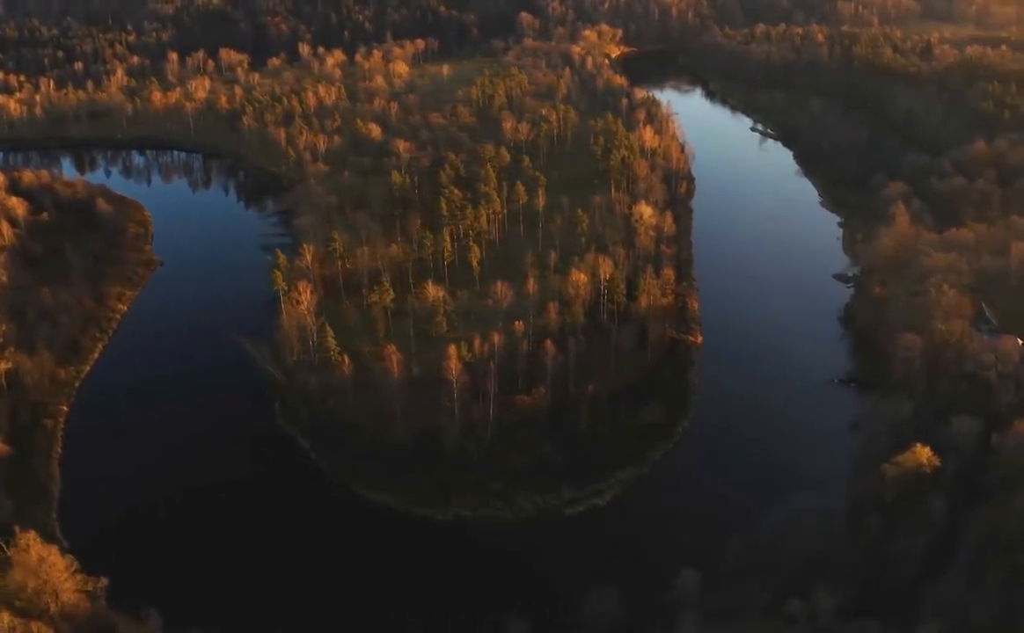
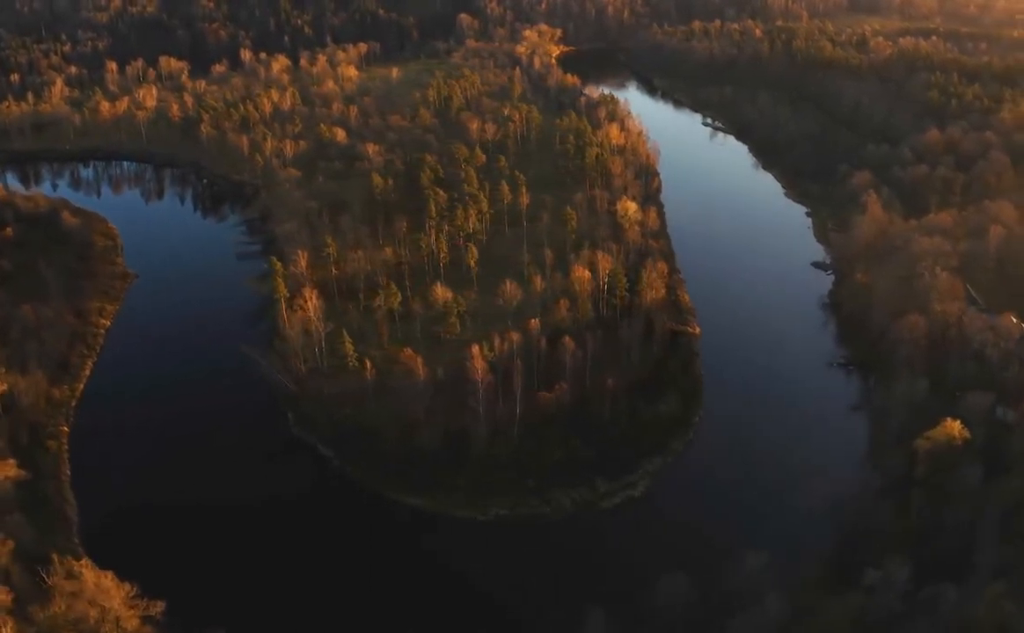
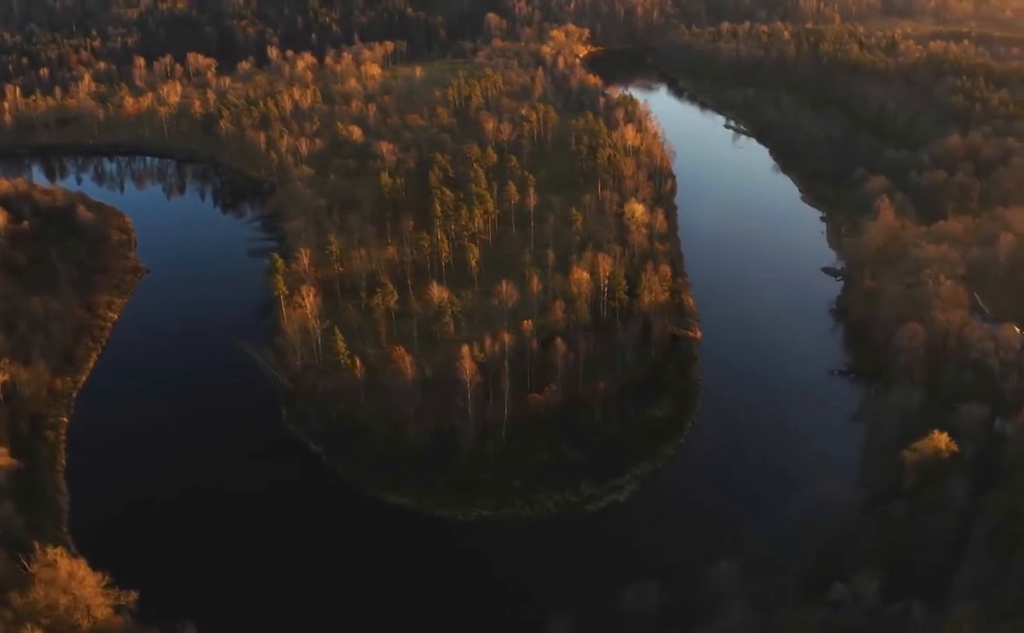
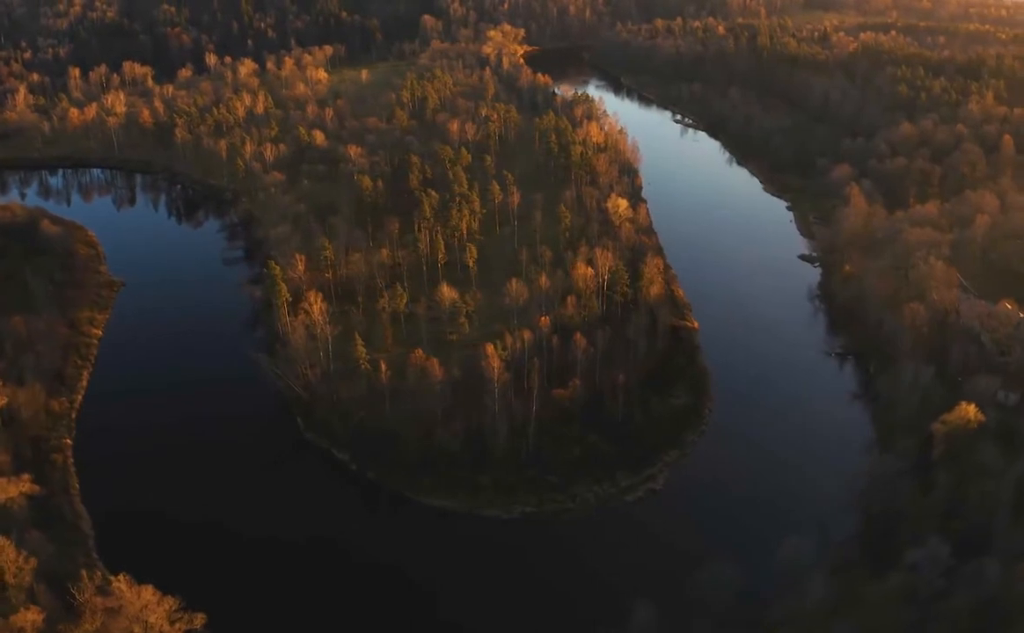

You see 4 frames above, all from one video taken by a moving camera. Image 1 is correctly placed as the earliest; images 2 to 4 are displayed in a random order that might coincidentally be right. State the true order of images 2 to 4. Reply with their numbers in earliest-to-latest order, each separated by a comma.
3, 2, 4
